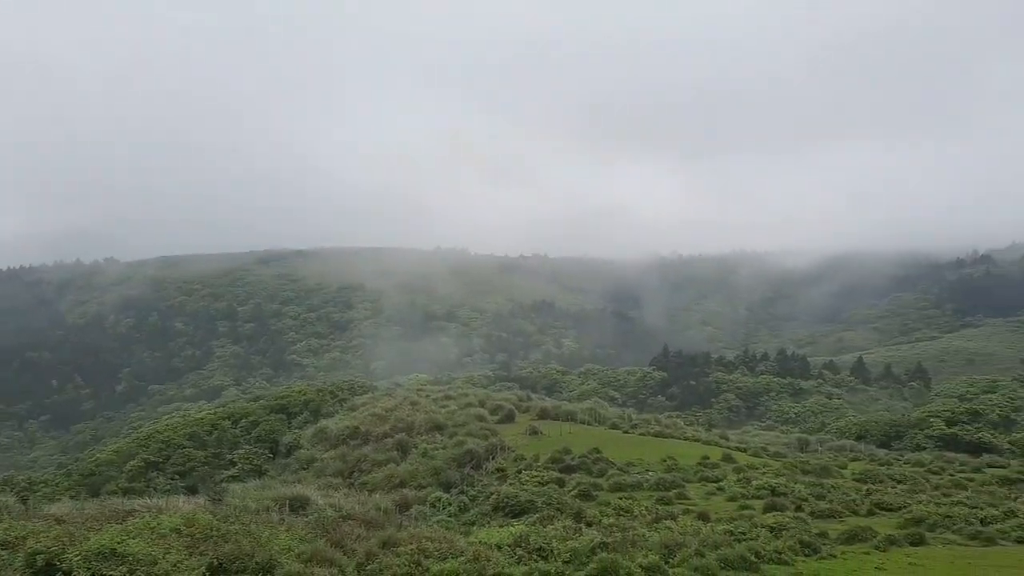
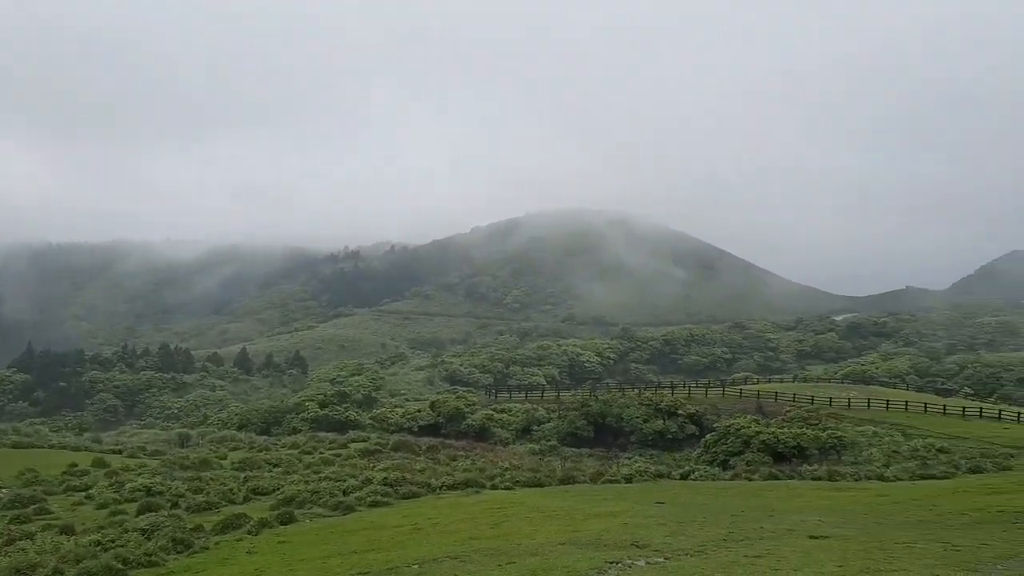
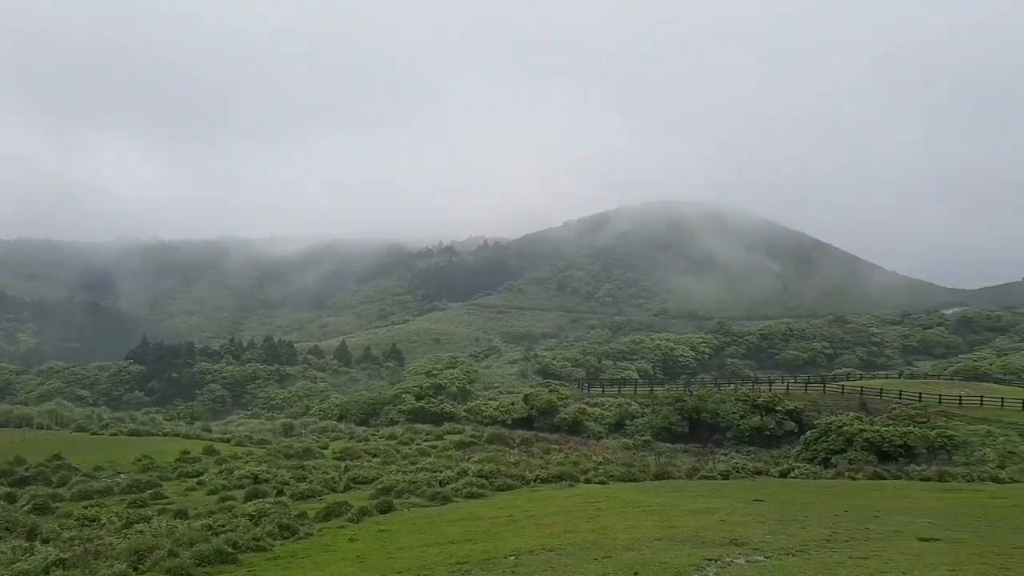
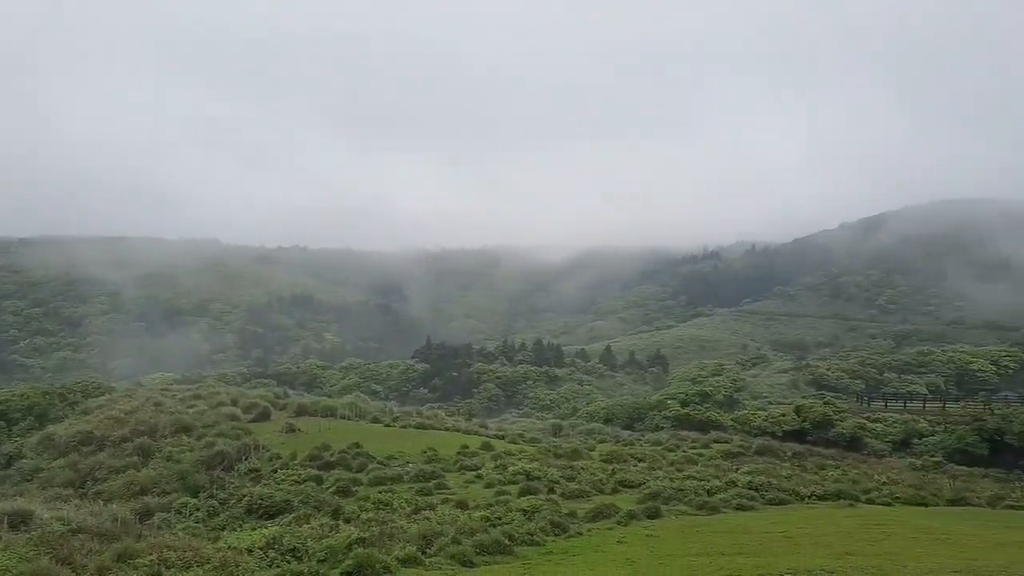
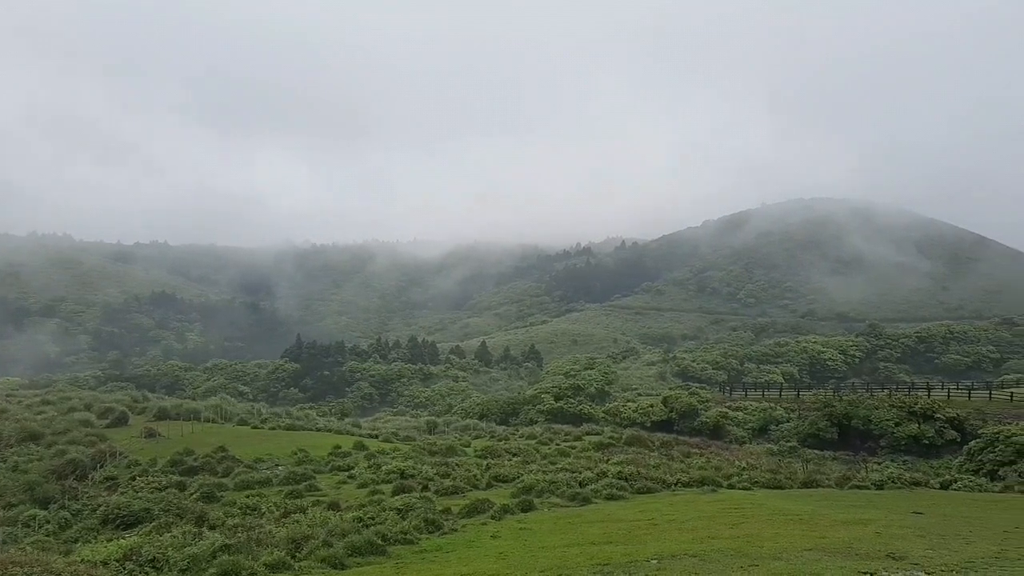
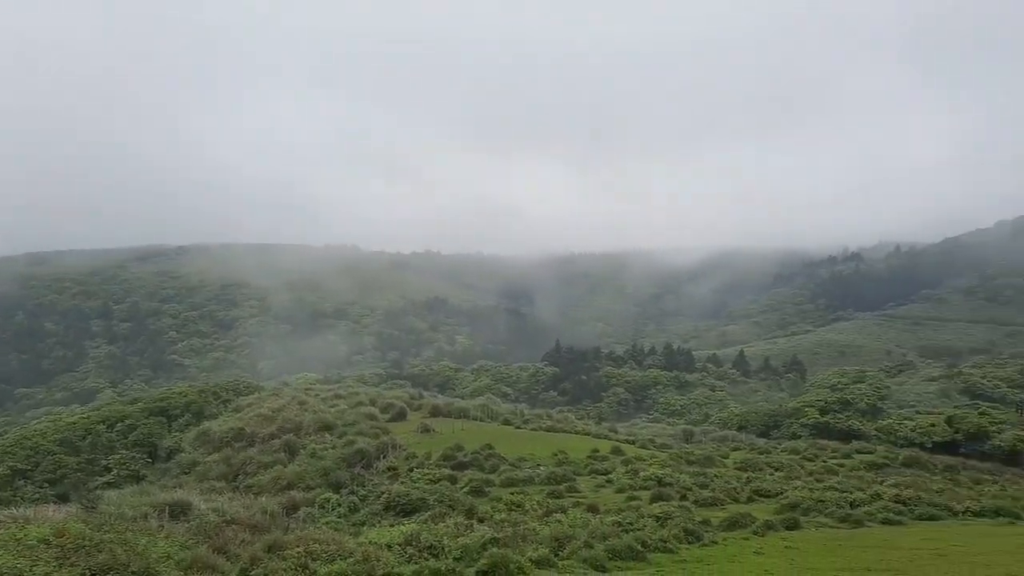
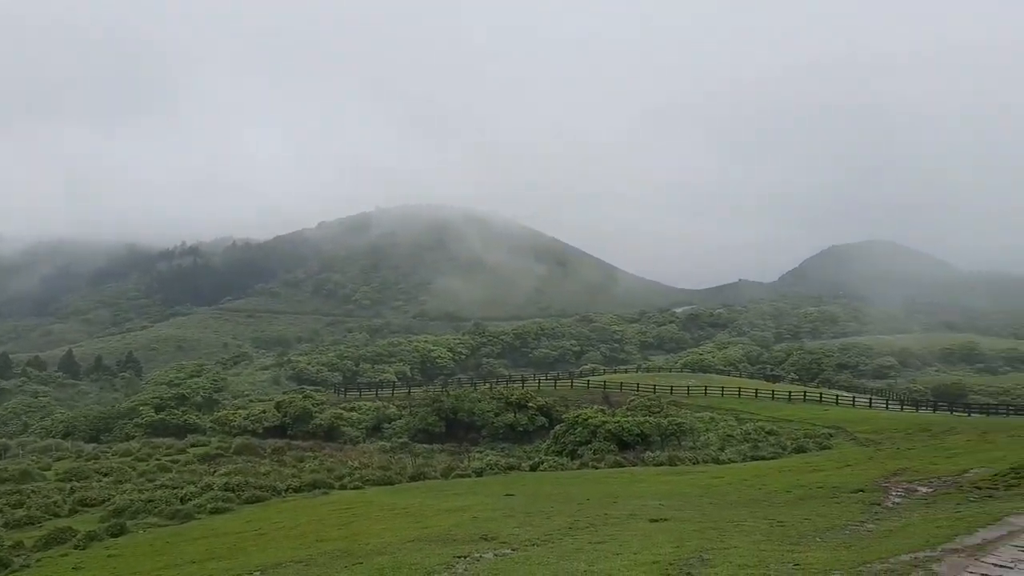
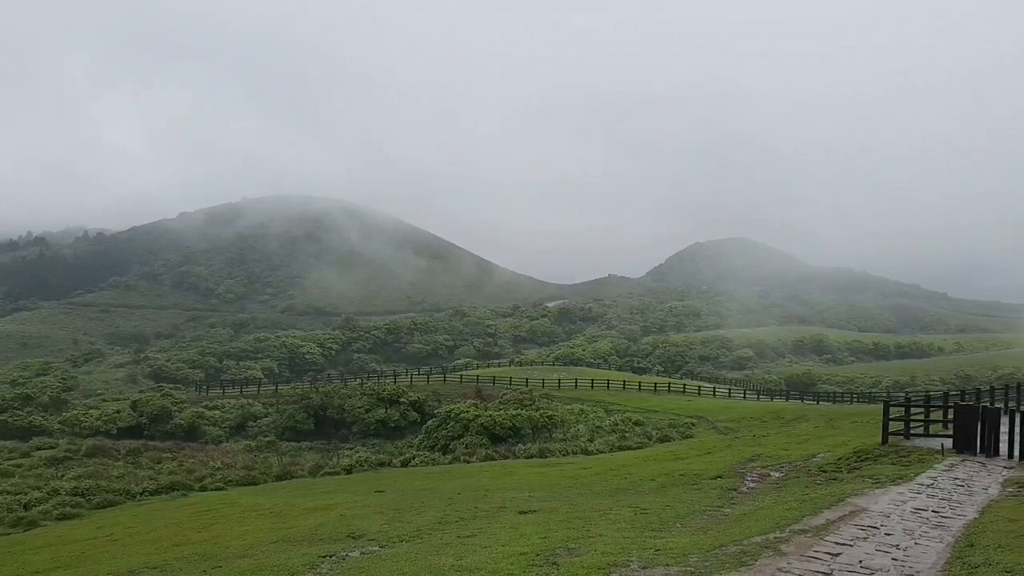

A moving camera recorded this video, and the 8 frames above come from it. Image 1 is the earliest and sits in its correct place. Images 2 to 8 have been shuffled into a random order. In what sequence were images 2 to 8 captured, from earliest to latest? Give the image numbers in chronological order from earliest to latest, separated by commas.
6, 4, 5, 3, 2, 7, 8
